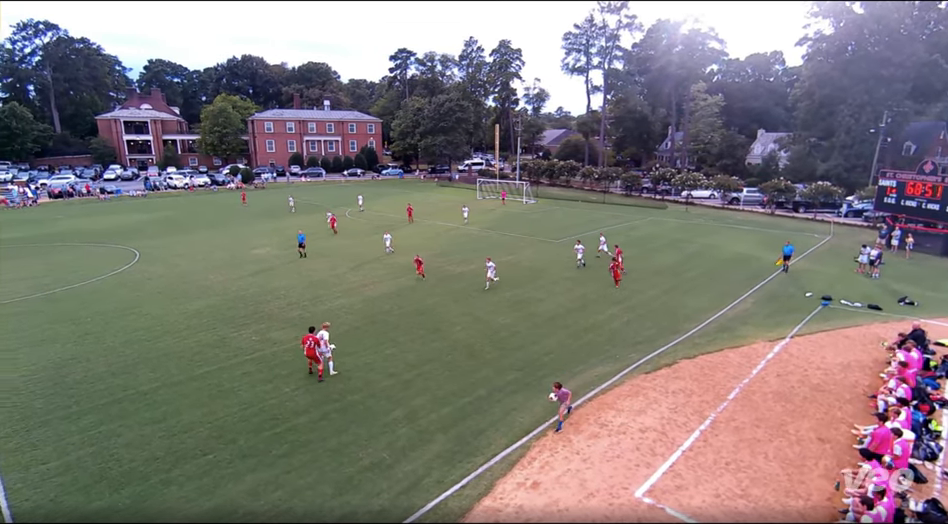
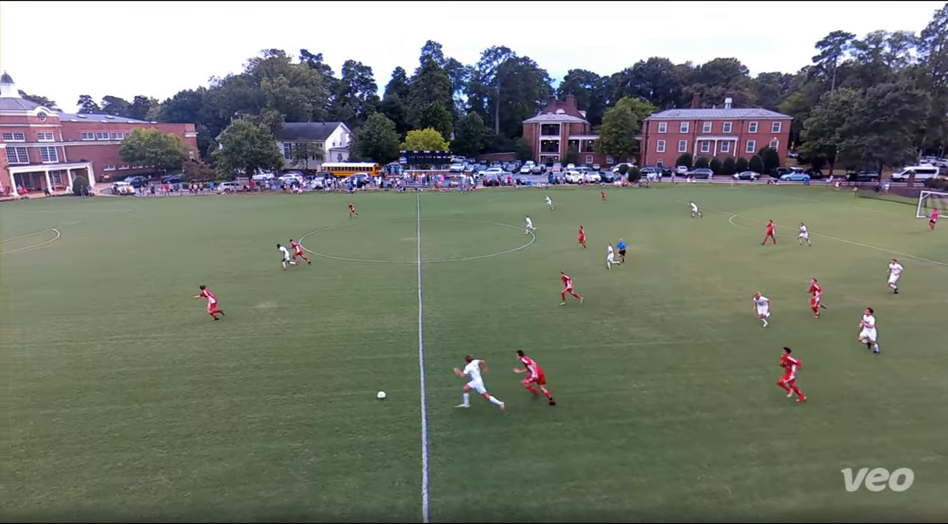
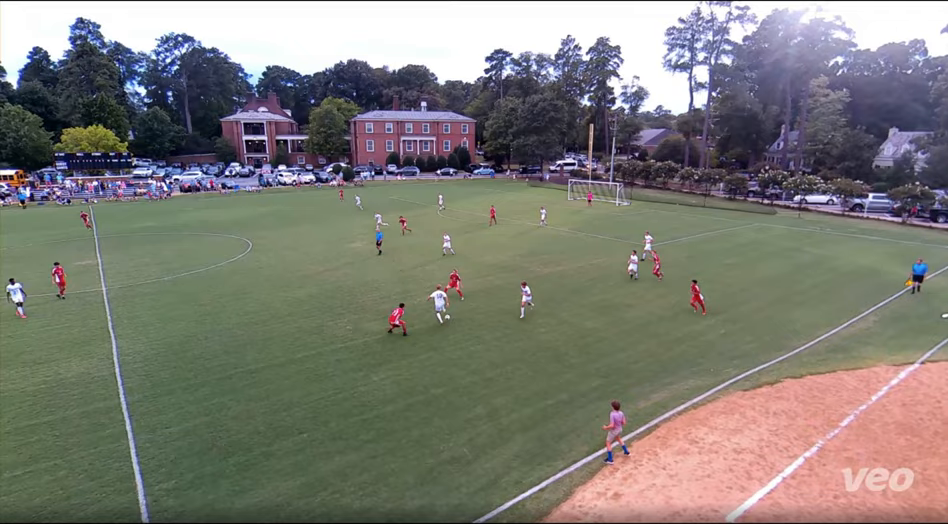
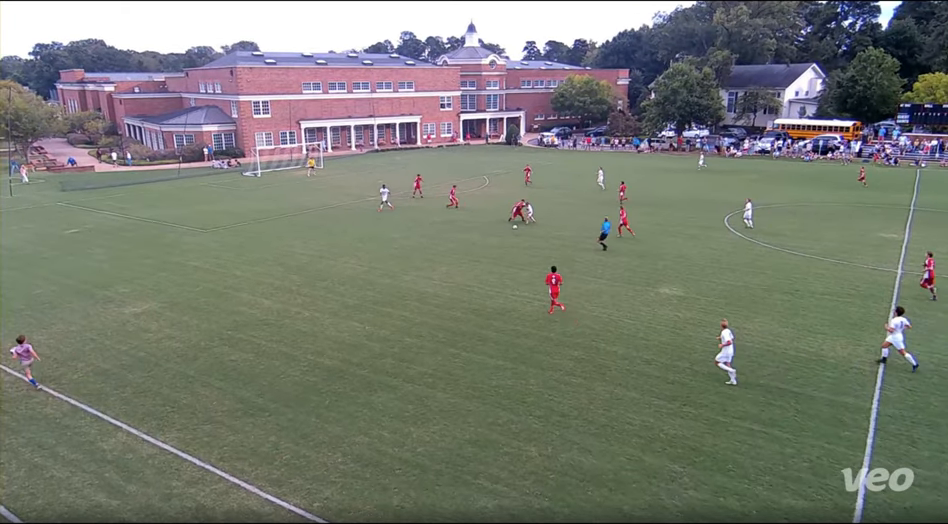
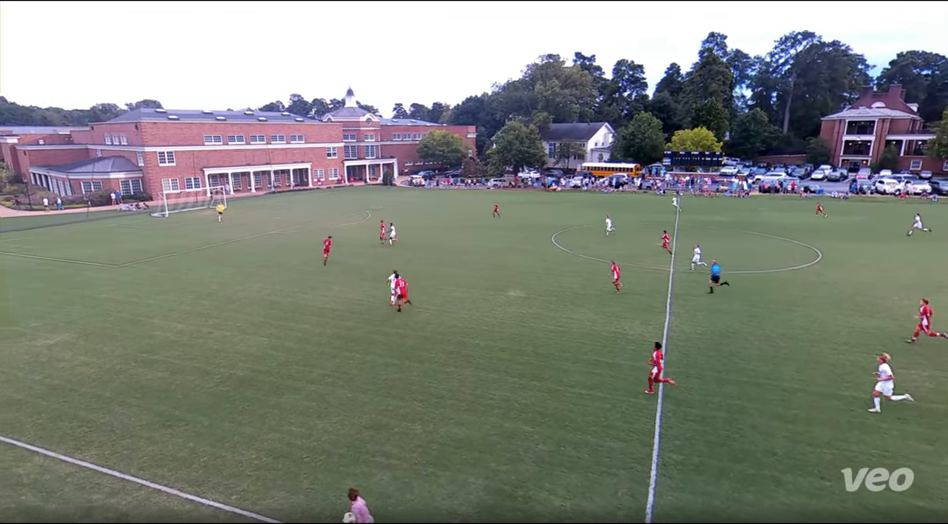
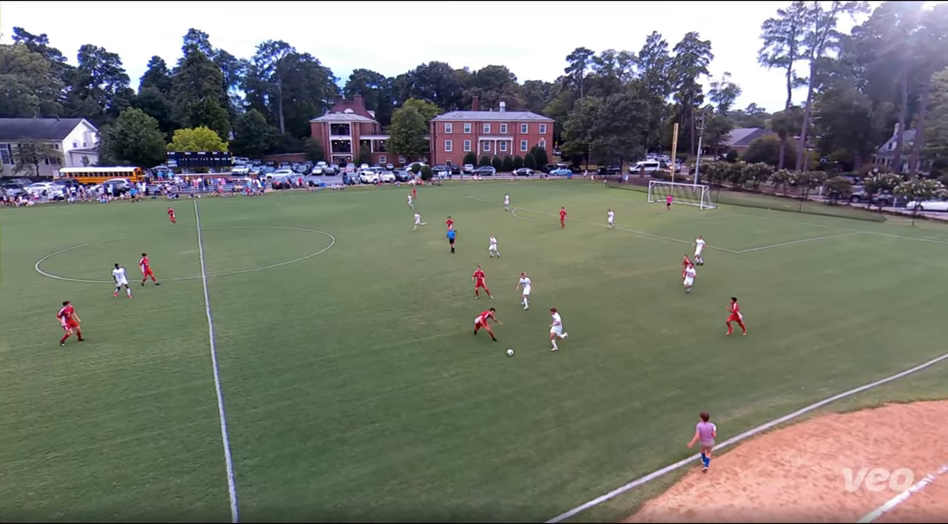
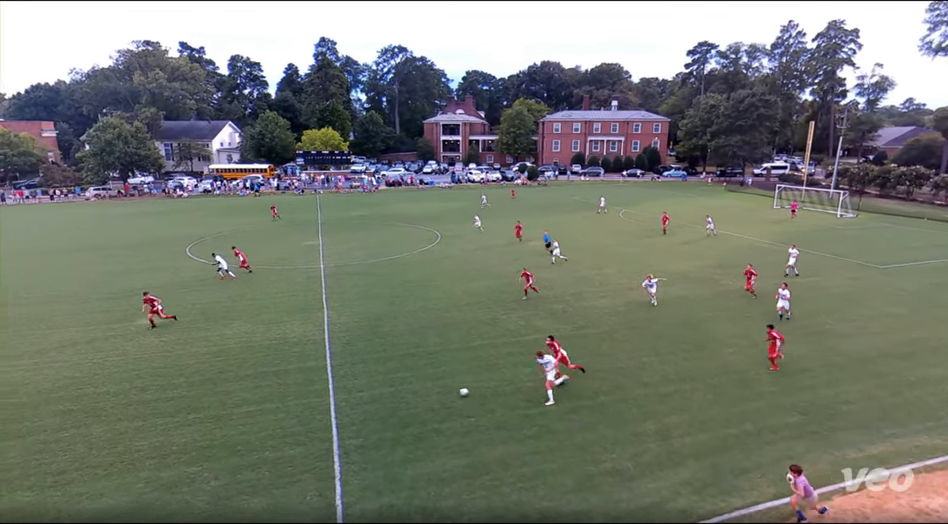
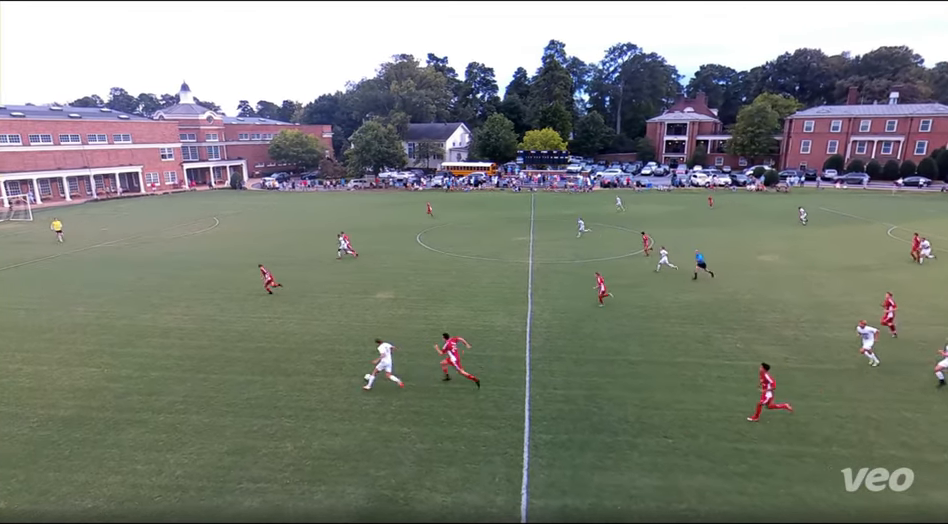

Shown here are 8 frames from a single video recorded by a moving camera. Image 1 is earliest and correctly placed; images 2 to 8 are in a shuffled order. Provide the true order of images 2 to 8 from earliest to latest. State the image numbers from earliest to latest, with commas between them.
3, 6, 7, 2, 8, 5, 4
